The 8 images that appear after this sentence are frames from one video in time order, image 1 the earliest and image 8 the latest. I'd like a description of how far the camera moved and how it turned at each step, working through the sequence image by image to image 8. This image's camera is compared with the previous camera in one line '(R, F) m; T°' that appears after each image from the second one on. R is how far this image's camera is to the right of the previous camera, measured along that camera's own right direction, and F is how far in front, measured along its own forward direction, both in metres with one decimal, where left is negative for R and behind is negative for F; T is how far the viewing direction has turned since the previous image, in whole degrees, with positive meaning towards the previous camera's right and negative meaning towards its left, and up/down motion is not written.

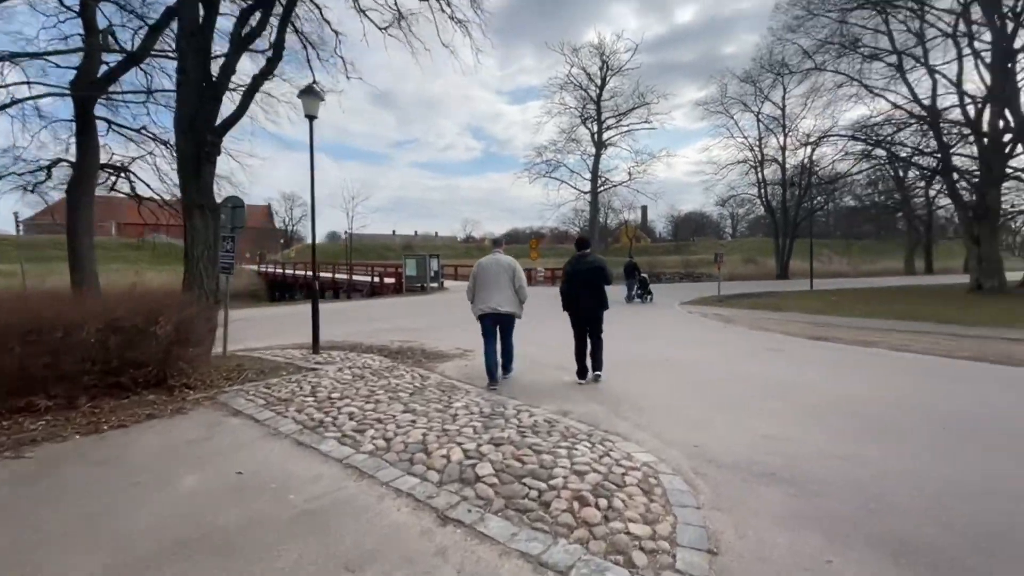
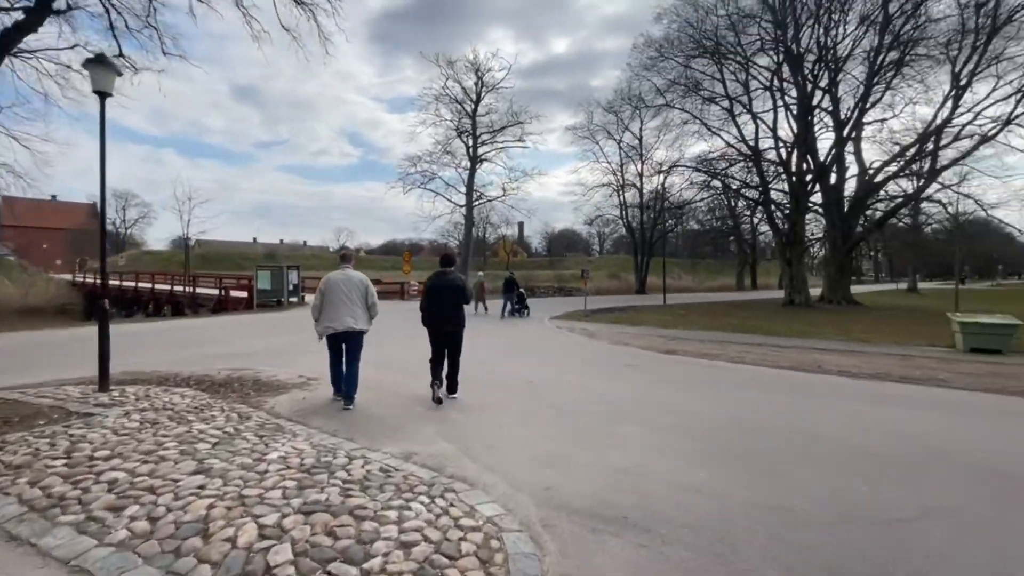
(+0.5, +0.7) m; +14°
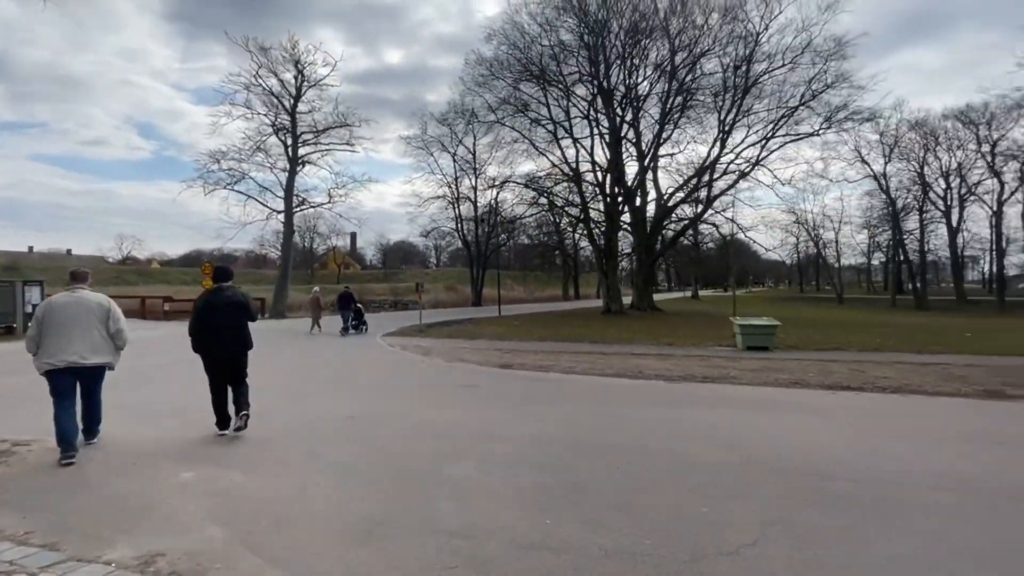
(+0.3, +1.1) m; +19°
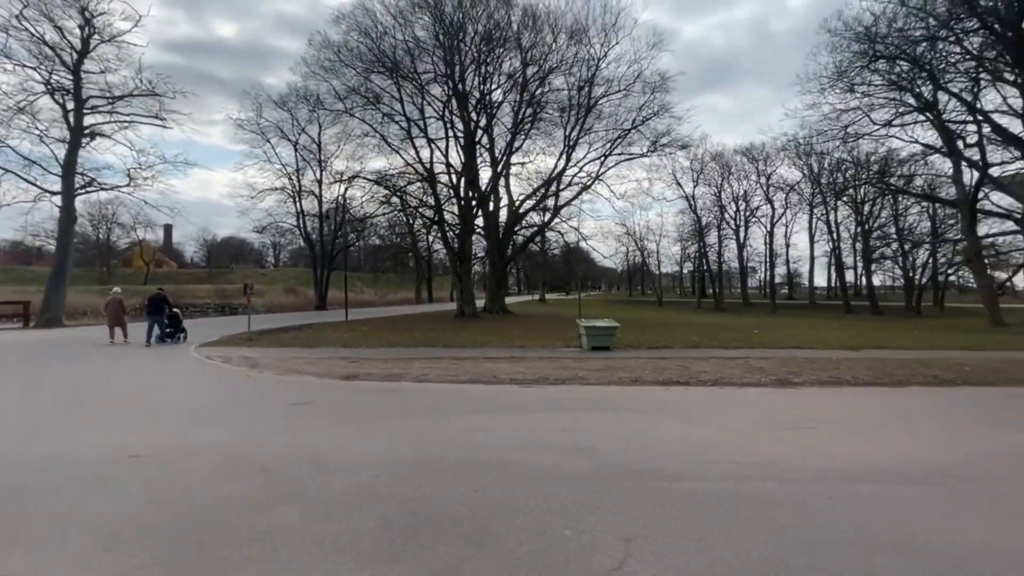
(+0.1, +0.7) m; +17°
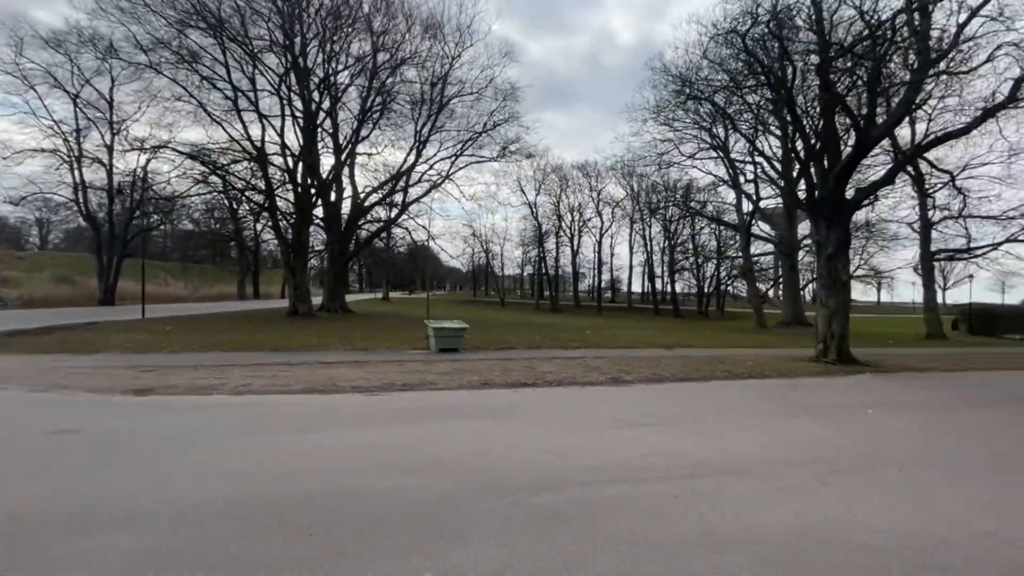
(-0.1, +0.6) m; +18°
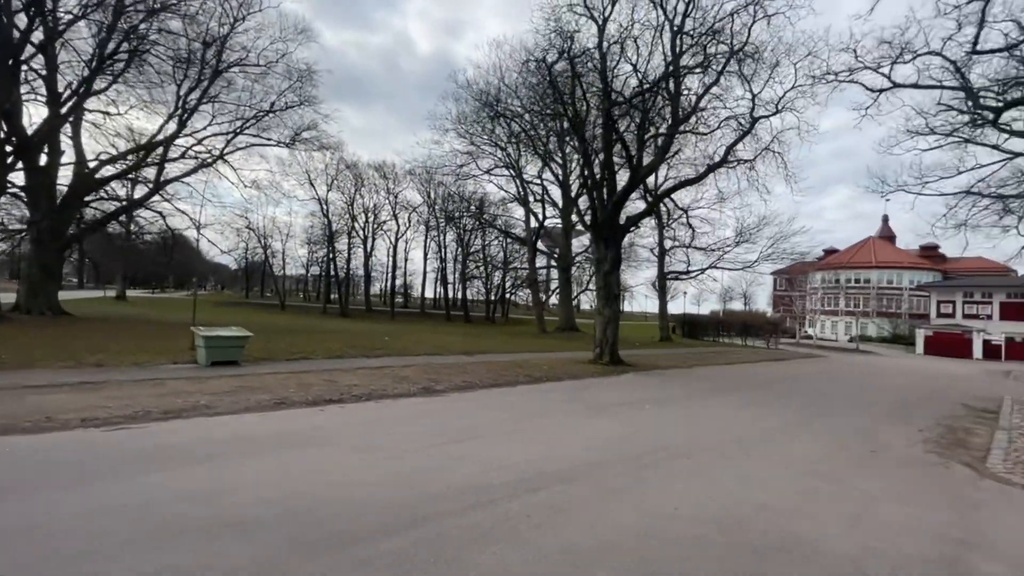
(-0.6, +0.8) m; +24°
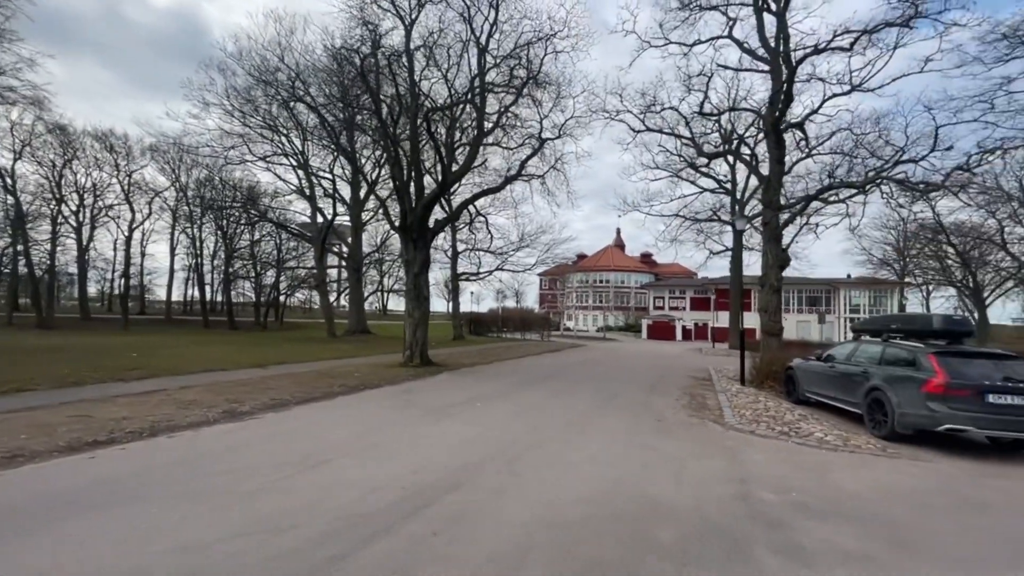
(-1.4, +0.3) m; +26°
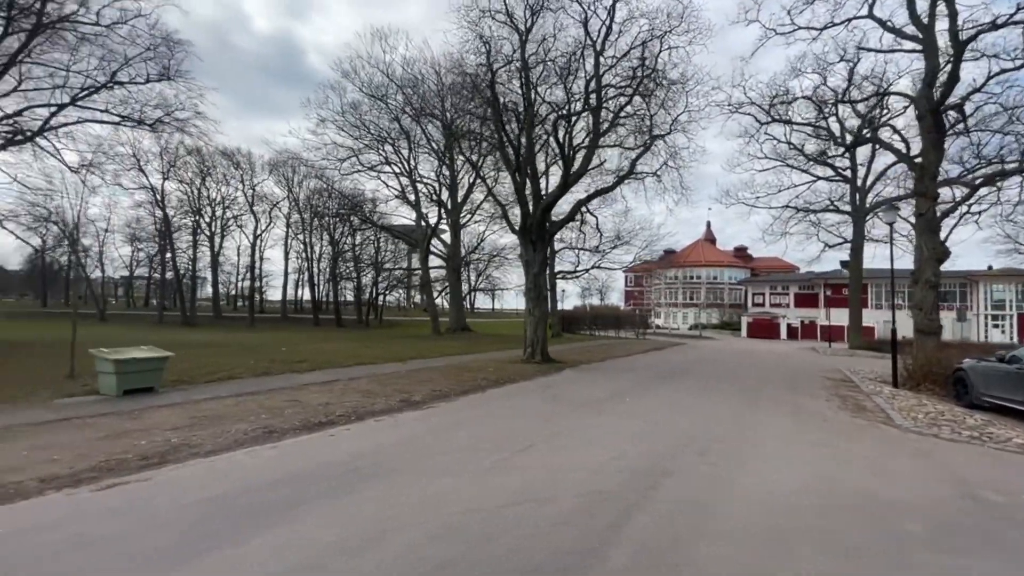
(-2.1, -0.9) m; -9°
